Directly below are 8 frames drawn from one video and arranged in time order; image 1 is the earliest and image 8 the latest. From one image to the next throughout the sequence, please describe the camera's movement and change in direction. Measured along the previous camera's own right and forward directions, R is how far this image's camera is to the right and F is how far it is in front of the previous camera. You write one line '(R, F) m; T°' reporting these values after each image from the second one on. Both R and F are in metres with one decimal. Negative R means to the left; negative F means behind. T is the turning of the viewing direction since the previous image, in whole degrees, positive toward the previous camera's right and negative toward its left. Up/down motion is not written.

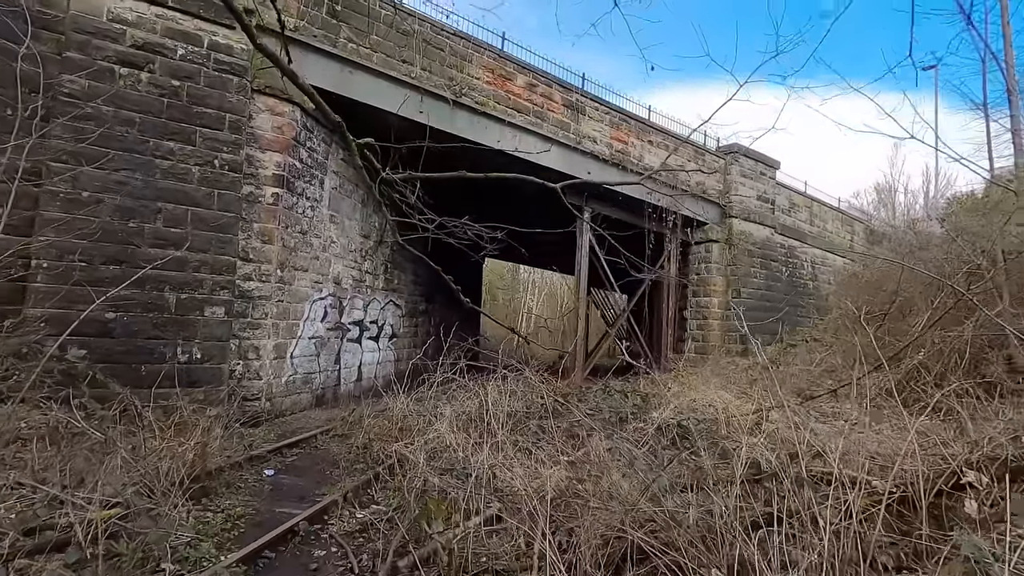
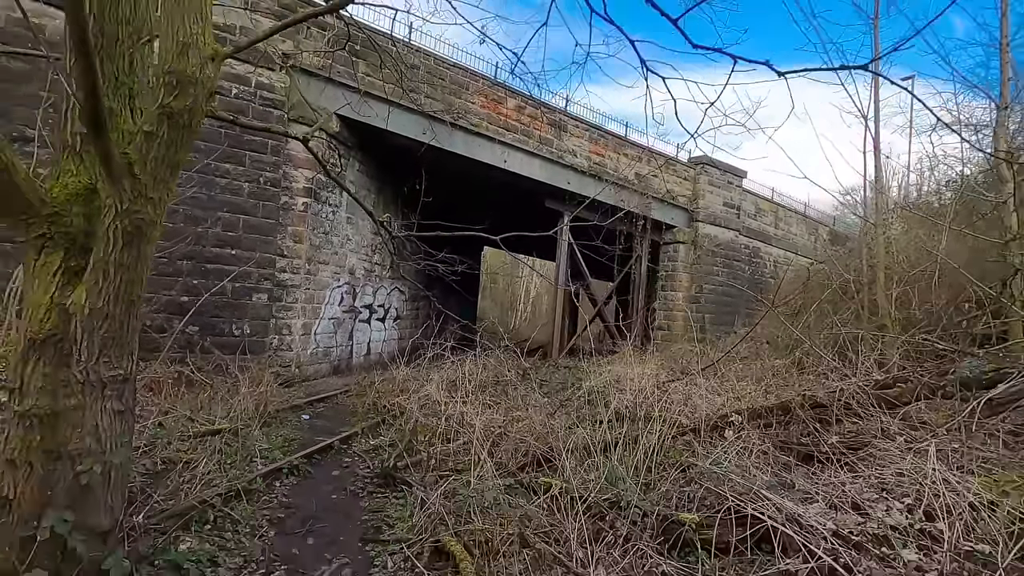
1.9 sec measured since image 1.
(+0.4, -1.8) m; 0°
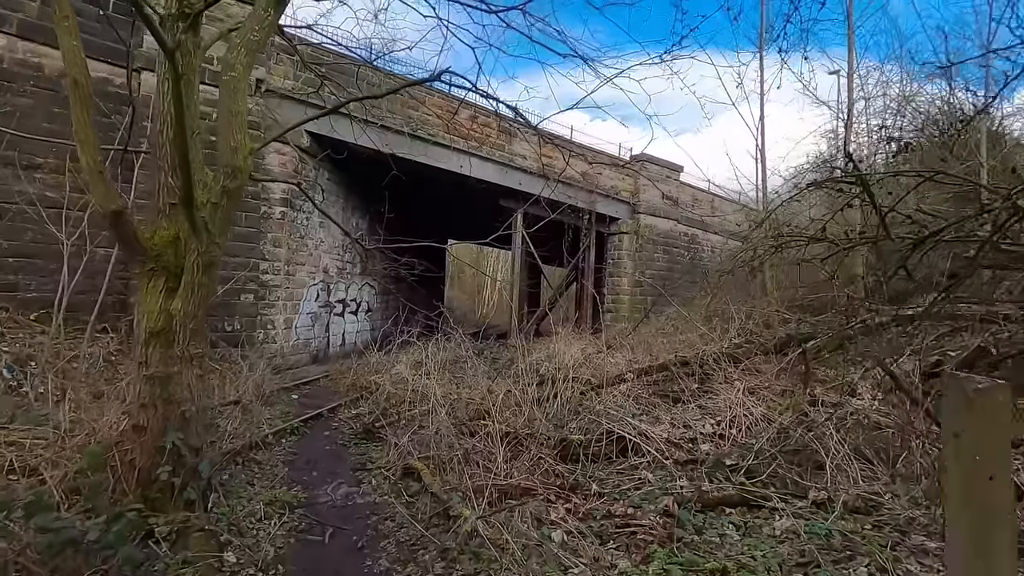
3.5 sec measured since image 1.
(+0.3, -1.4) m; +3°
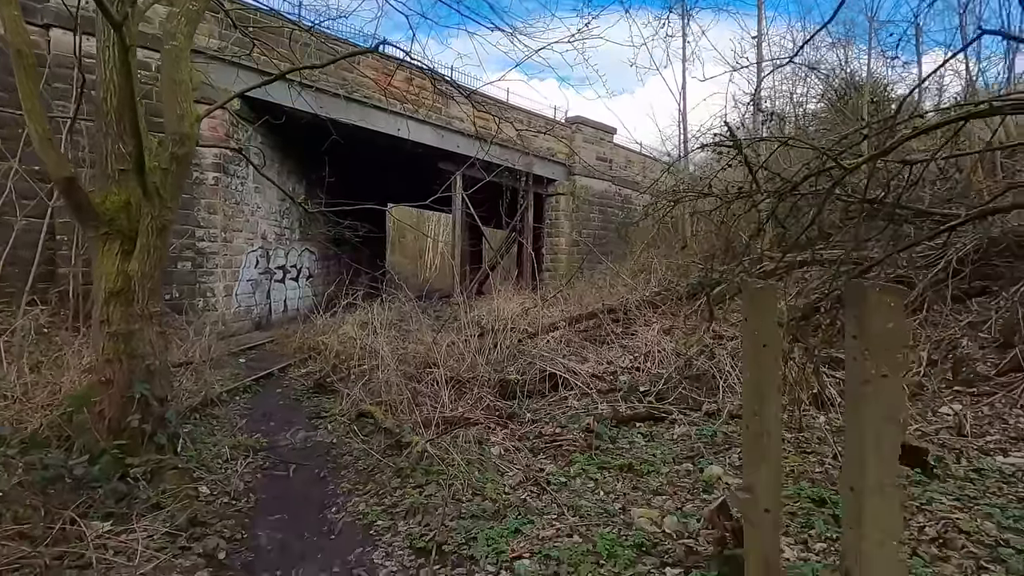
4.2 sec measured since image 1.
(0.0, -0.4) m; +6°
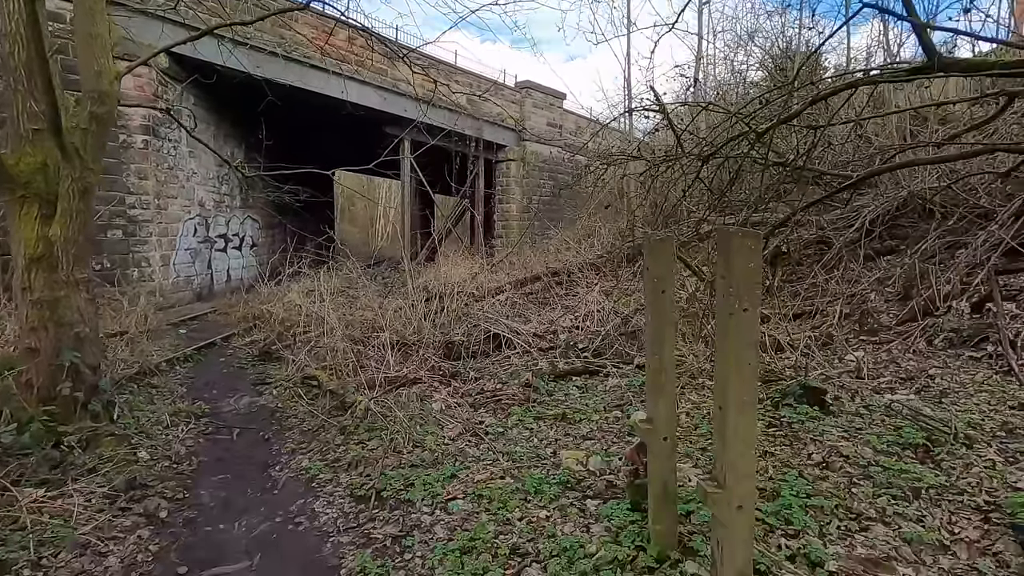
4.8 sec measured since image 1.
(+0.1, -0.1) m; +5°
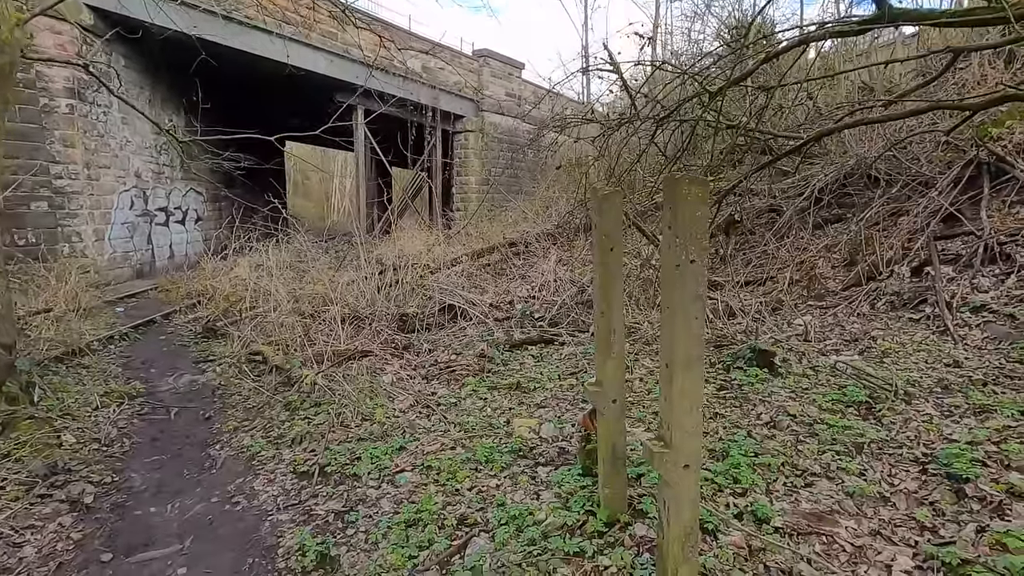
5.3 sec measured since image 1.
(+0.1, +0.1) m; +4°
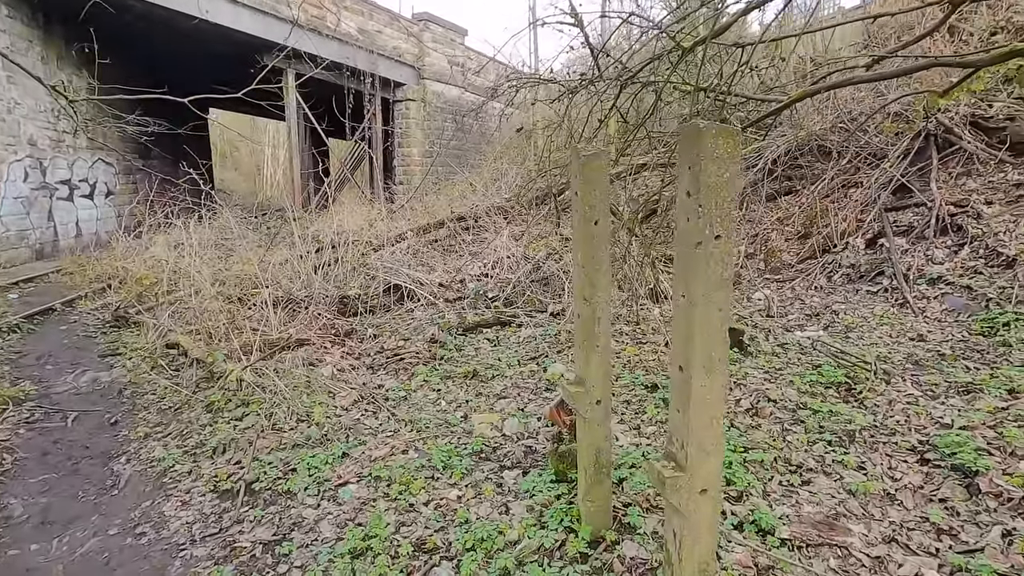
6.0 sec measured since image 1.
(0.0, +0.3) m; +6°
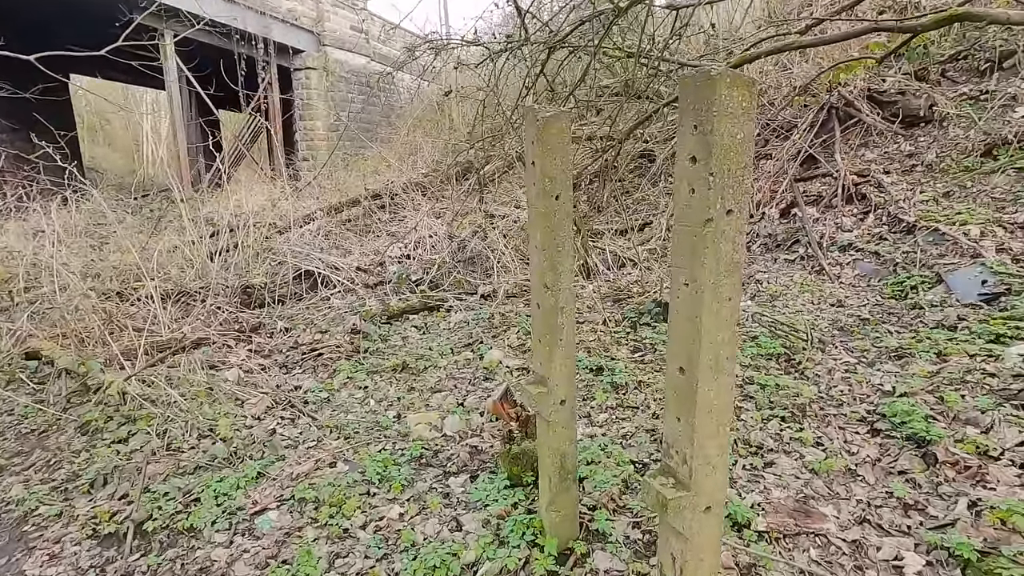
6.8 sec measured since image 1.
(-0.1, +0.2) m; +9°
